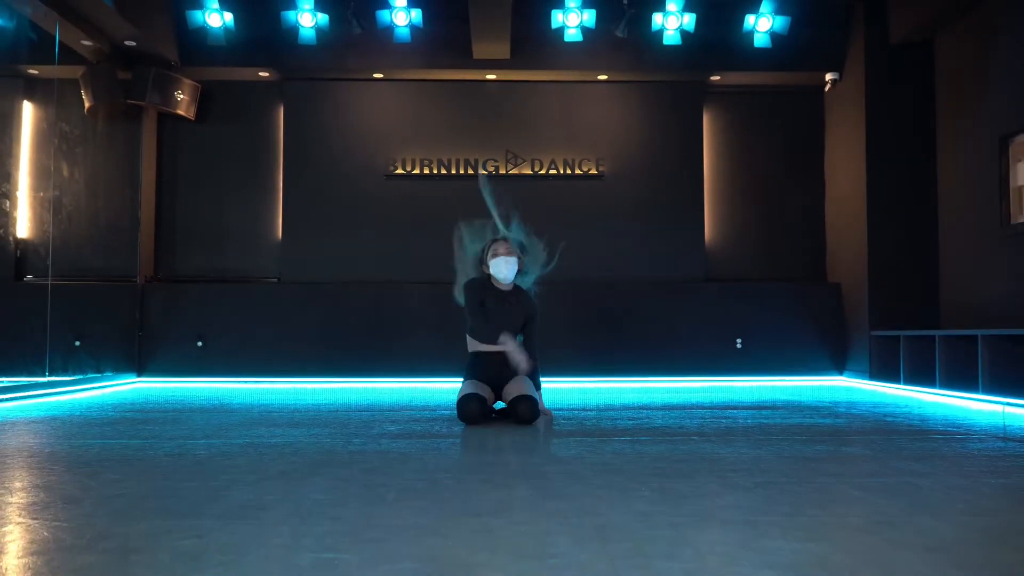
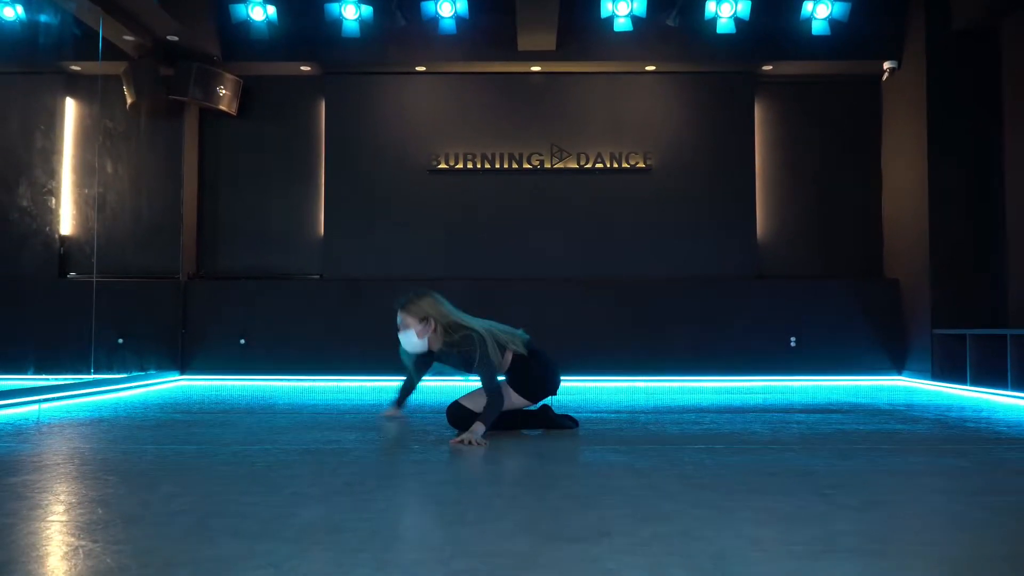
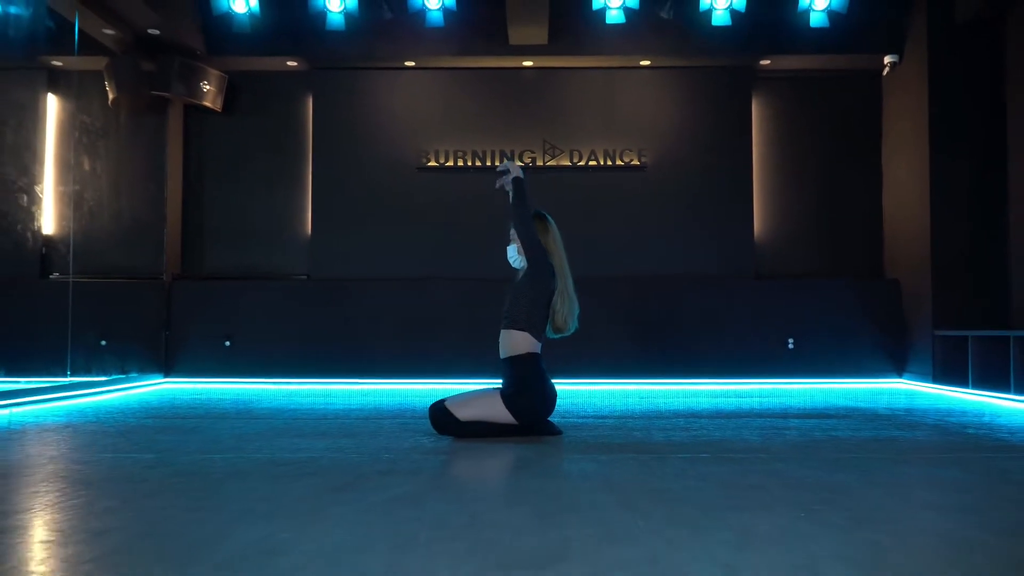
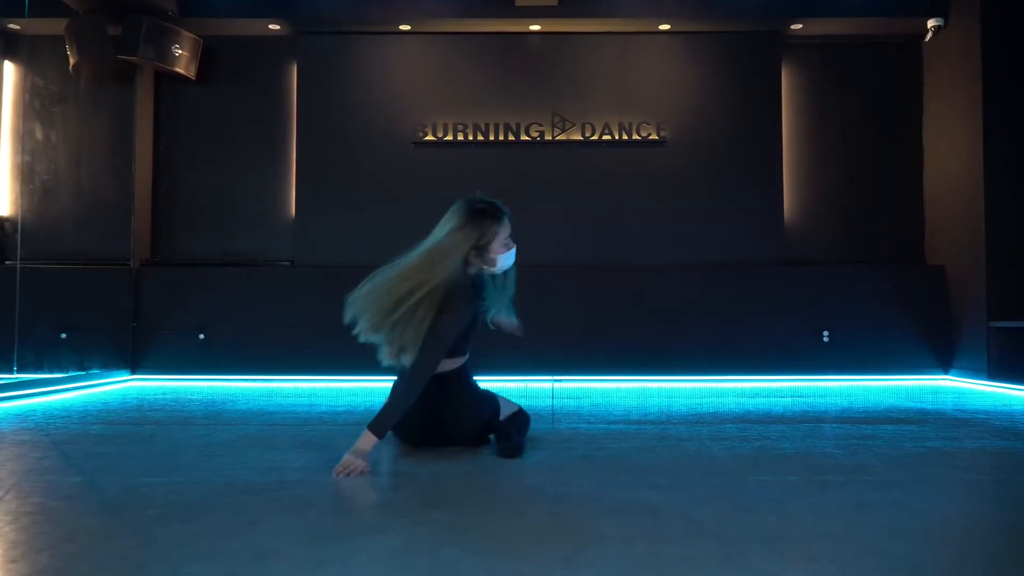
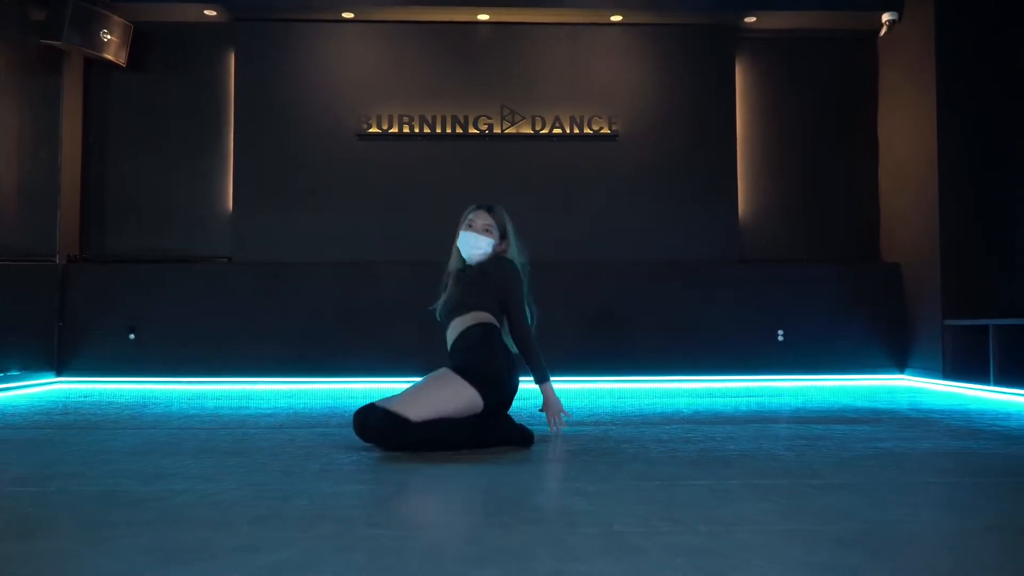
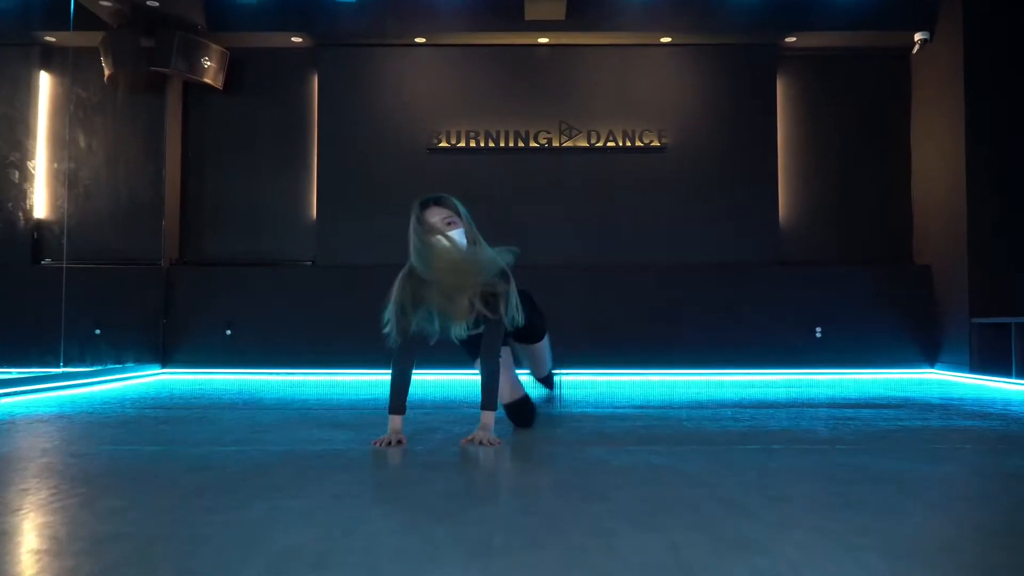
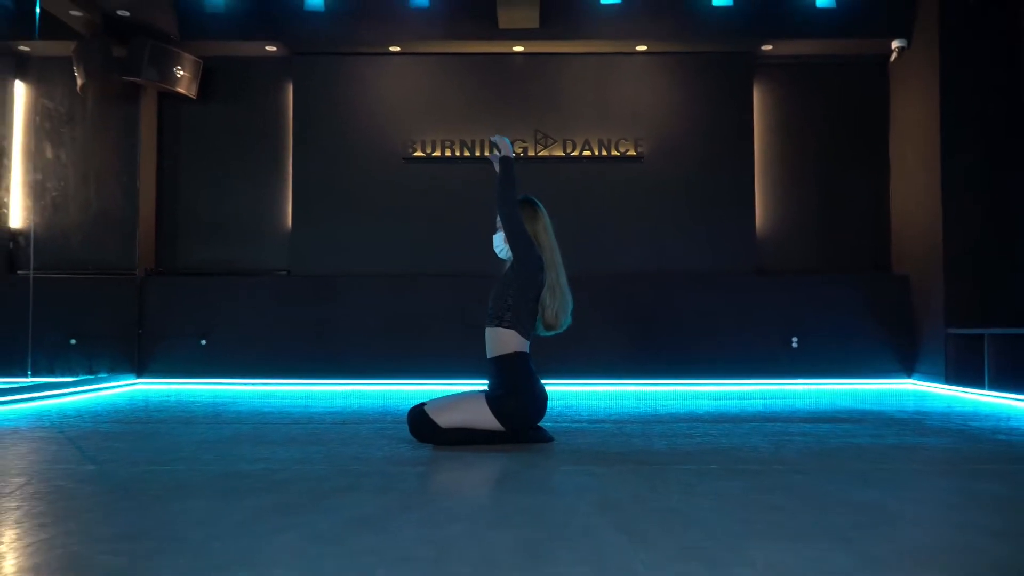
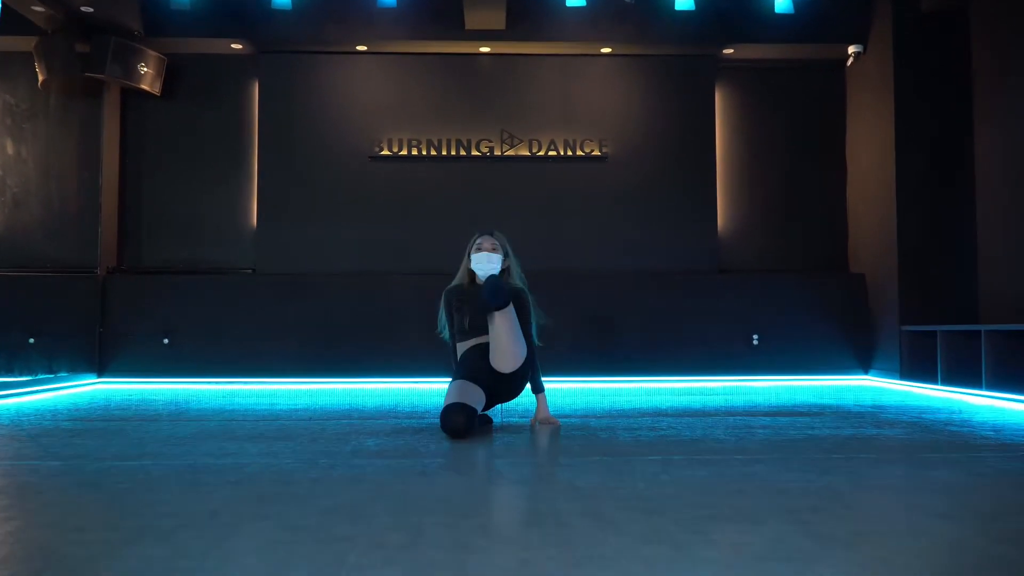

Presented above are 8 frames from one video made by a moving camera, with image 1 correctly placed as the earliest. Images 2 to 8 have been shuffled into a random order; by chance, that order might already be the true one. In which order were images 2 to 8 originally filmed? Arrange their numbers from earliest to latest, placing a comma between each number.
8, 5, 7, 3, 2, 6, 4
